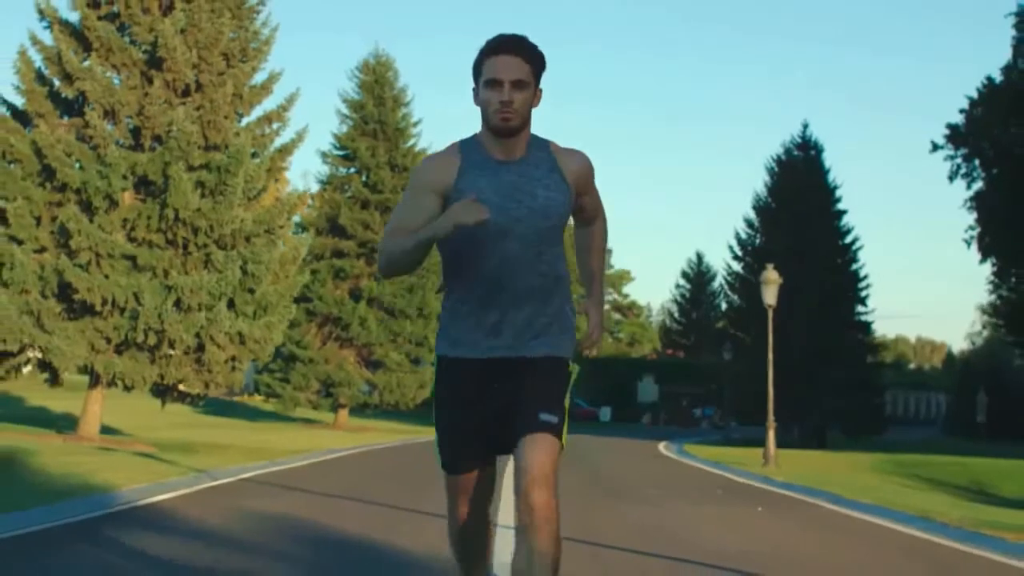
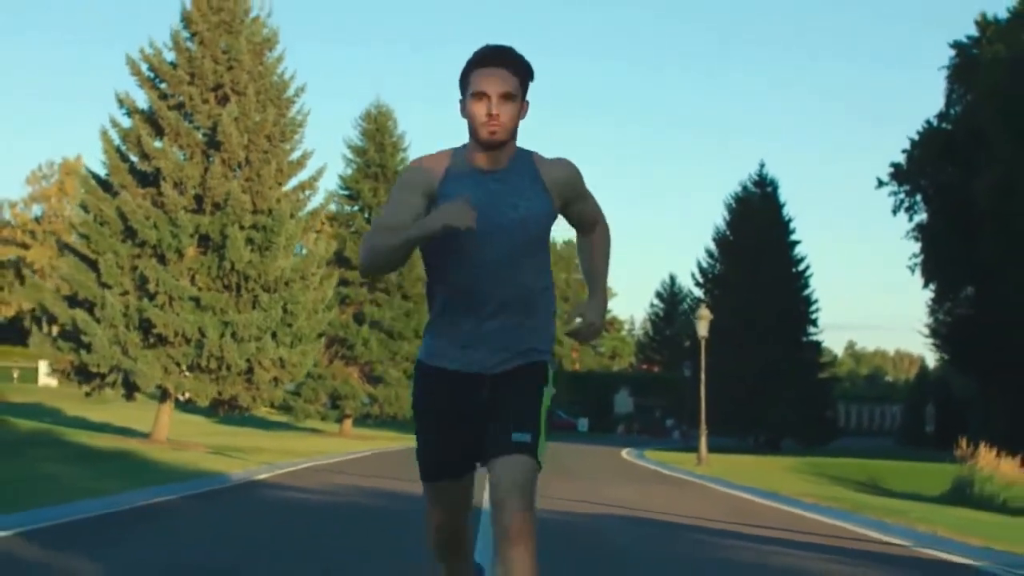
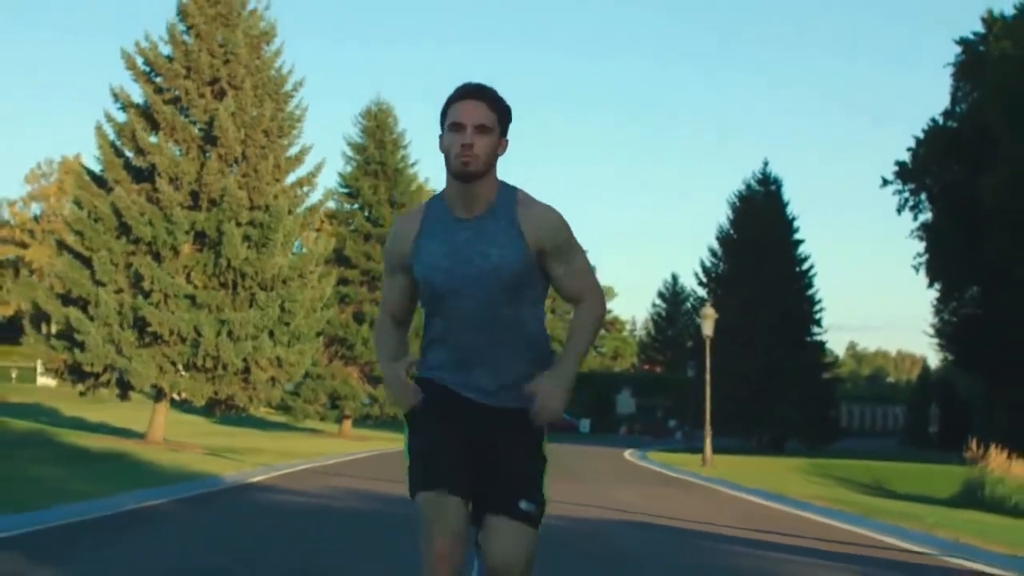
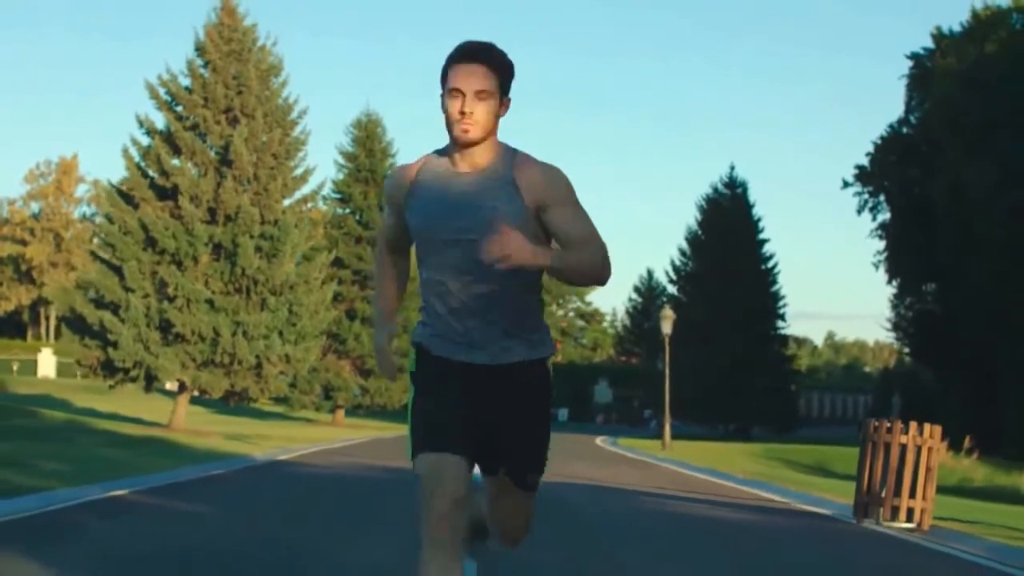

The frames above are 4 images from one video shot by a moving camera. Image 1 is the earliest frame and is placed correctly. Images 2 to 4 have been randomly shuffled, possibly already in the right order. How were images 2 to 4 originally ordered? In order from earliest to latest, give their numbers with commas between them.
3, 2, 4
